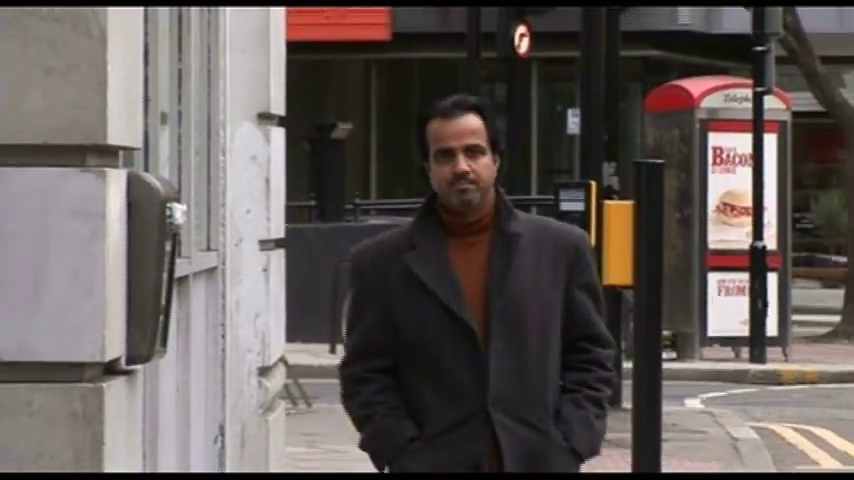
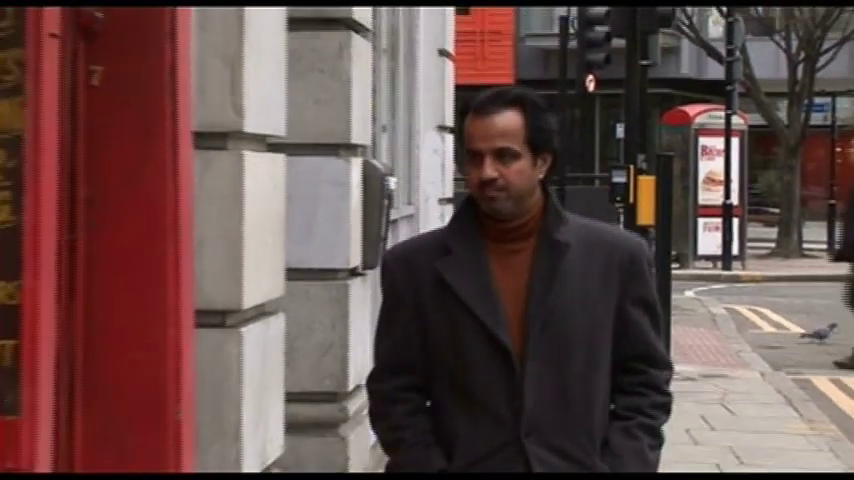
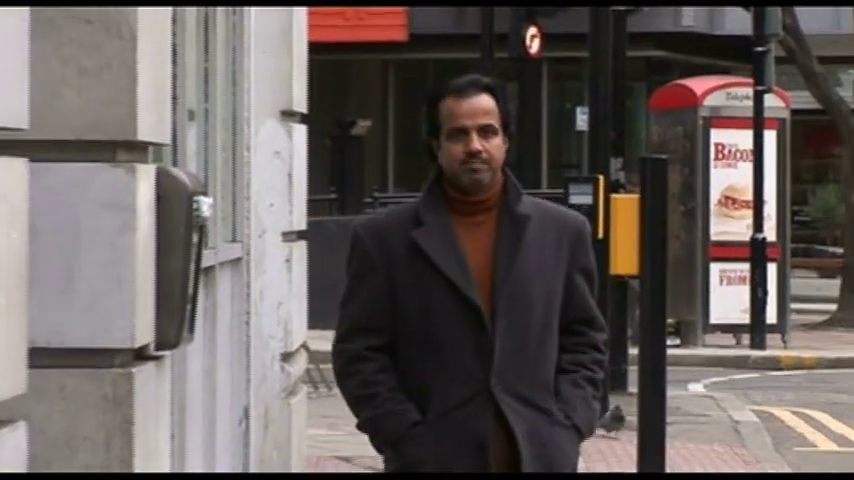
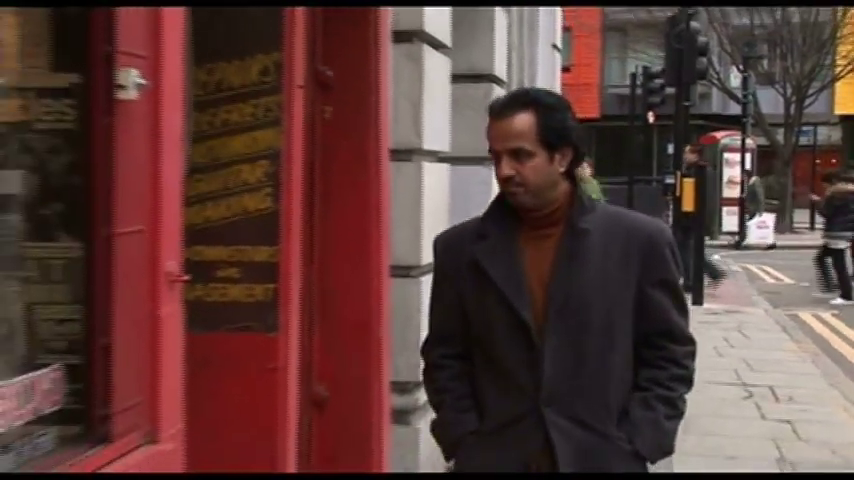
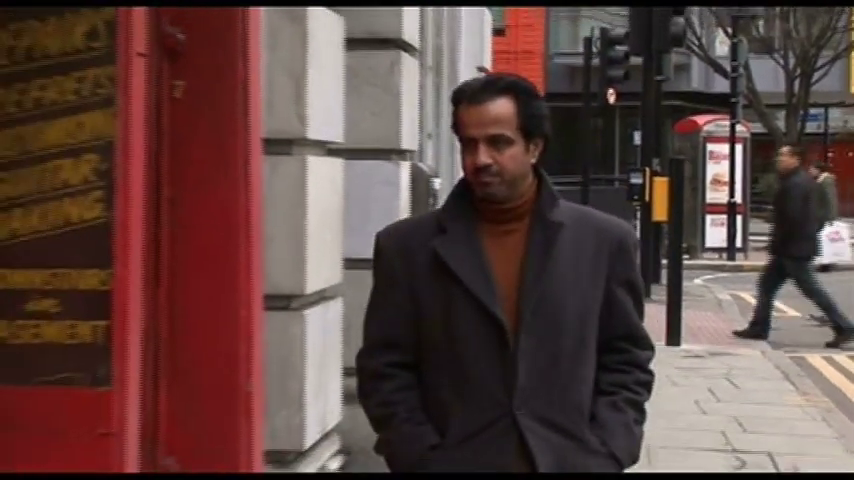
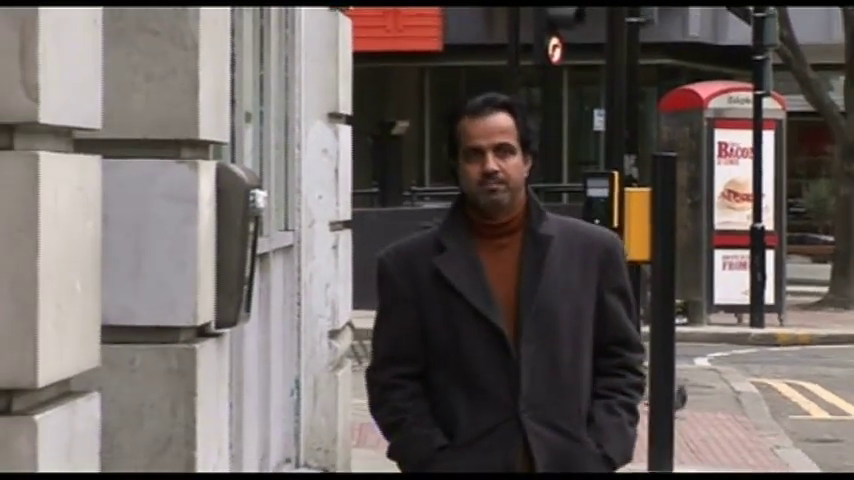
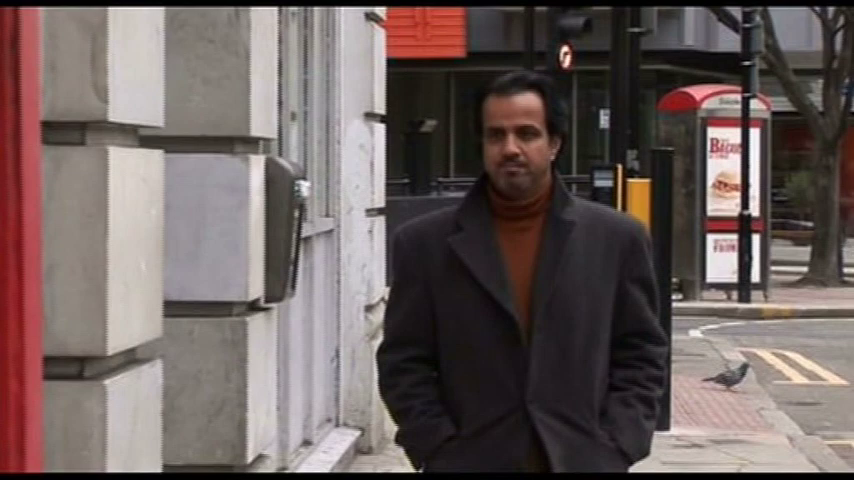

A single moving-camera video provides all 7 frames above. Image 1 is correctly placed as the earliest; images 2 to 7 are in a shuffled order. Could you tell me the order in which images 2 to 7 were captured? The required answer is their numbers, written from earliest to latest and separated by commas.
3, 6, 7, 2, 5, 4
